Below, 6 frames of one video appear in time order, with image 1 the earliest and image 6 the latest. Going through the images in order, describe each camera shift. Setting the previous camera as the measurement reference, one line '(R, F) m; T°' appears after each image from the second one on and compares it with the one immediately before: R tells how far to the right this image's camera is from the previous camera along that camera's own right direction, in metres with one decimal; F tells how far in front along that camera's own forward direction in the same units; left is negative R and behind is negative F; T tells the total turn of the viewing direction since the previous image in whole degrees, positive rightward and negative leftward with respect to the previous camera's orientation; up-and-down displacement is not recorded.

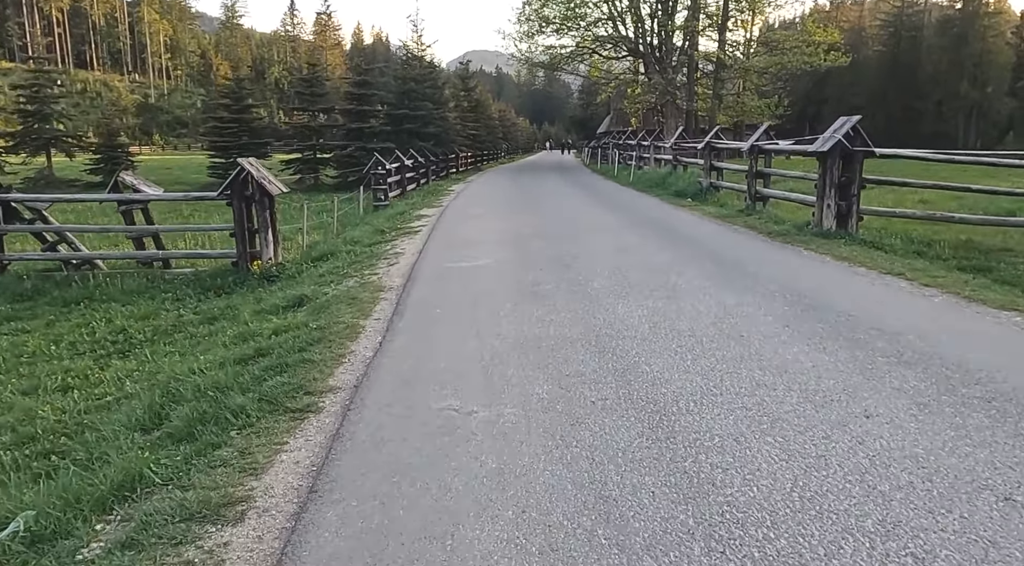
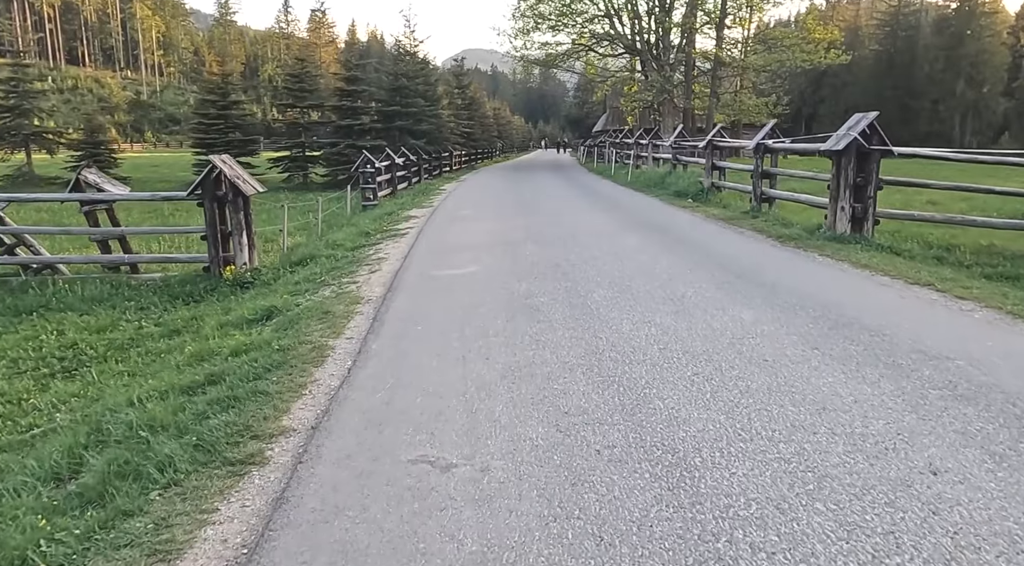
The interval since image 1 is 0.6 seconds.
(0.0, +0.6) m; 0°
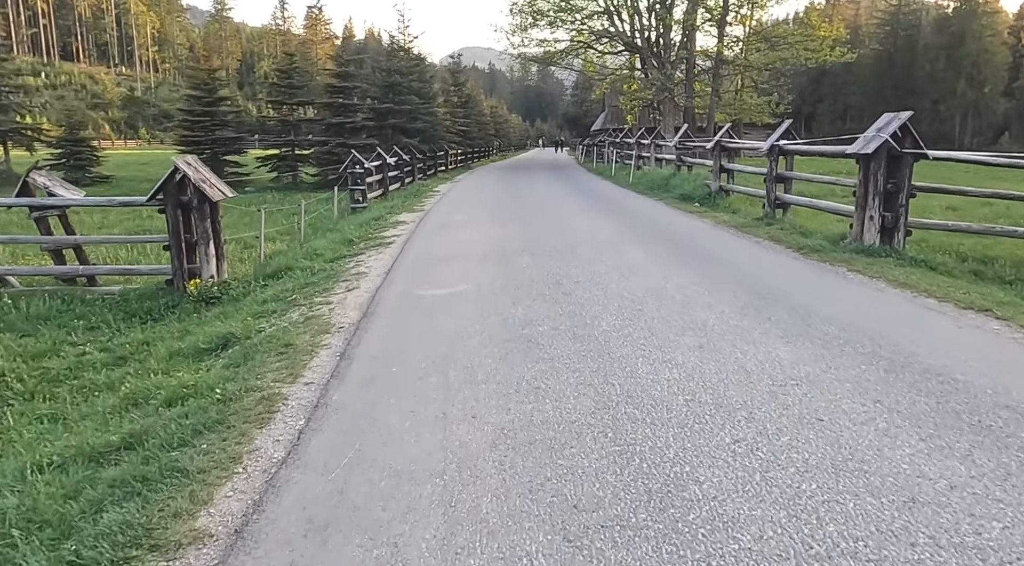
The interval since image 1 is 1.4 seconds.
(0.0, +0.8) m; 0°
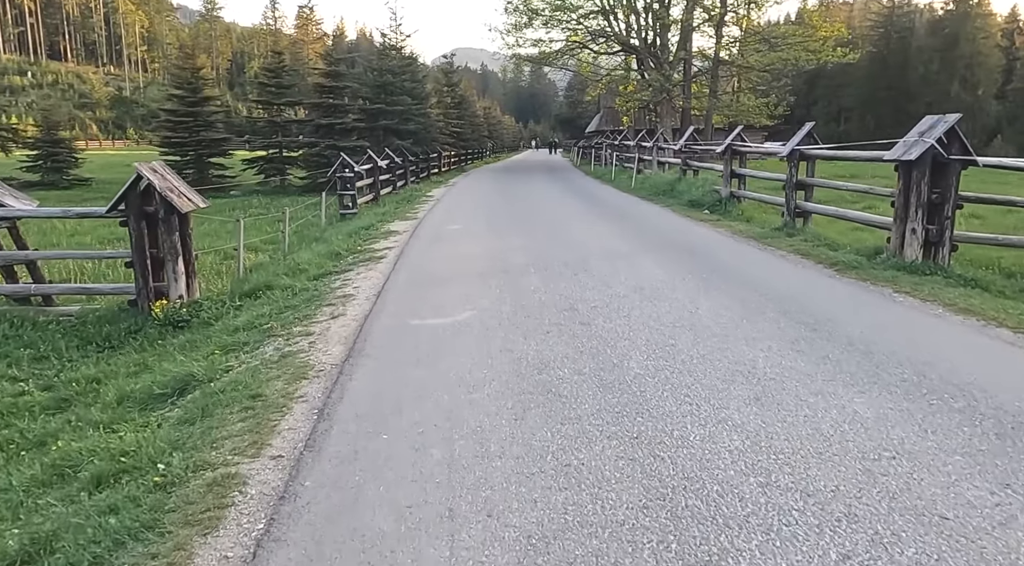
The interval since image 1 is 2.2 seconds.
(-0.1, +0.8) m; +1°
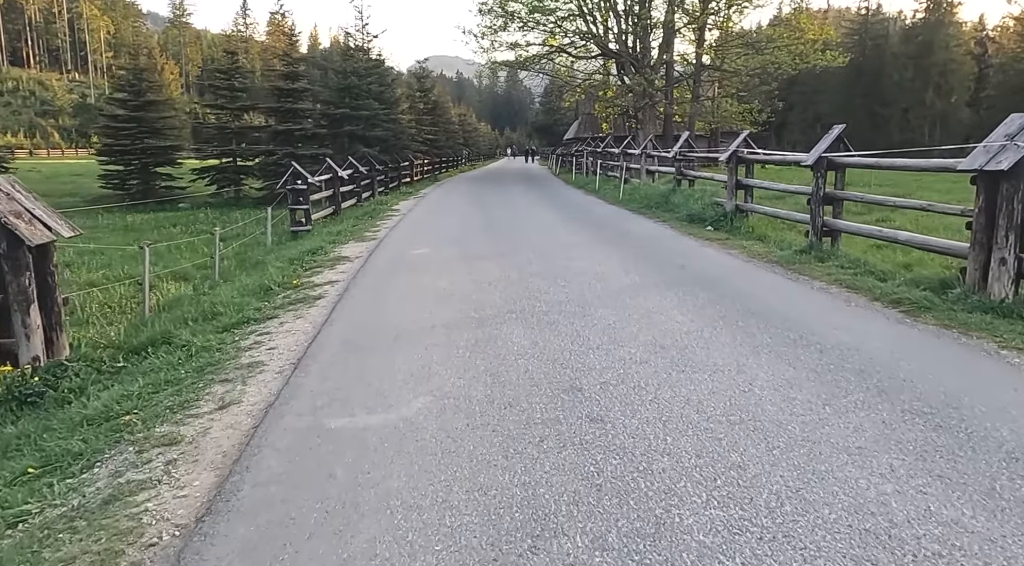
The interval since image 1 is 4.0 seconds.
(0.0, +1.8) m; +2°
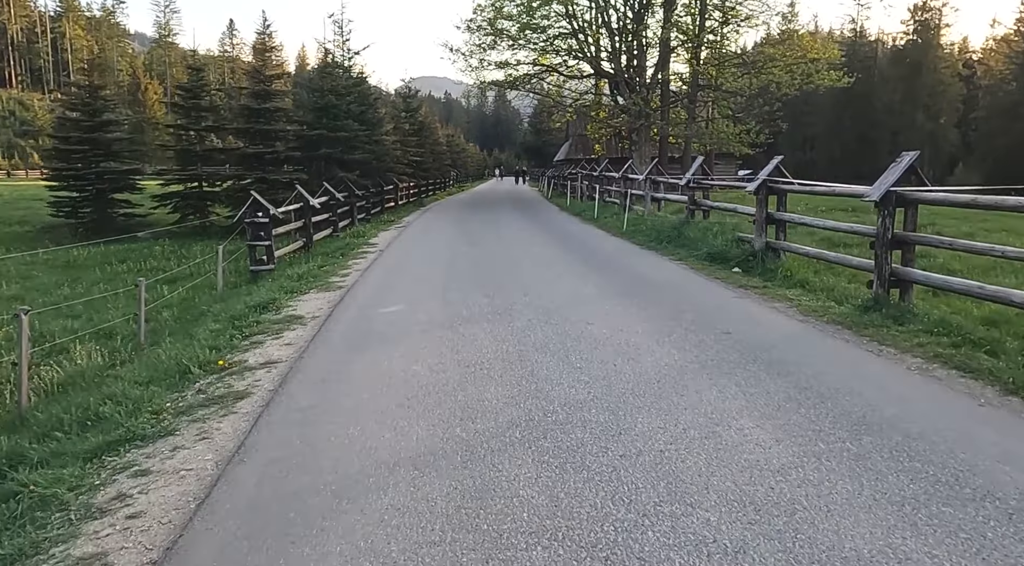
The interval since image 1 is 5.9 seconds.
(-0.1, +1.8) m; +1°
